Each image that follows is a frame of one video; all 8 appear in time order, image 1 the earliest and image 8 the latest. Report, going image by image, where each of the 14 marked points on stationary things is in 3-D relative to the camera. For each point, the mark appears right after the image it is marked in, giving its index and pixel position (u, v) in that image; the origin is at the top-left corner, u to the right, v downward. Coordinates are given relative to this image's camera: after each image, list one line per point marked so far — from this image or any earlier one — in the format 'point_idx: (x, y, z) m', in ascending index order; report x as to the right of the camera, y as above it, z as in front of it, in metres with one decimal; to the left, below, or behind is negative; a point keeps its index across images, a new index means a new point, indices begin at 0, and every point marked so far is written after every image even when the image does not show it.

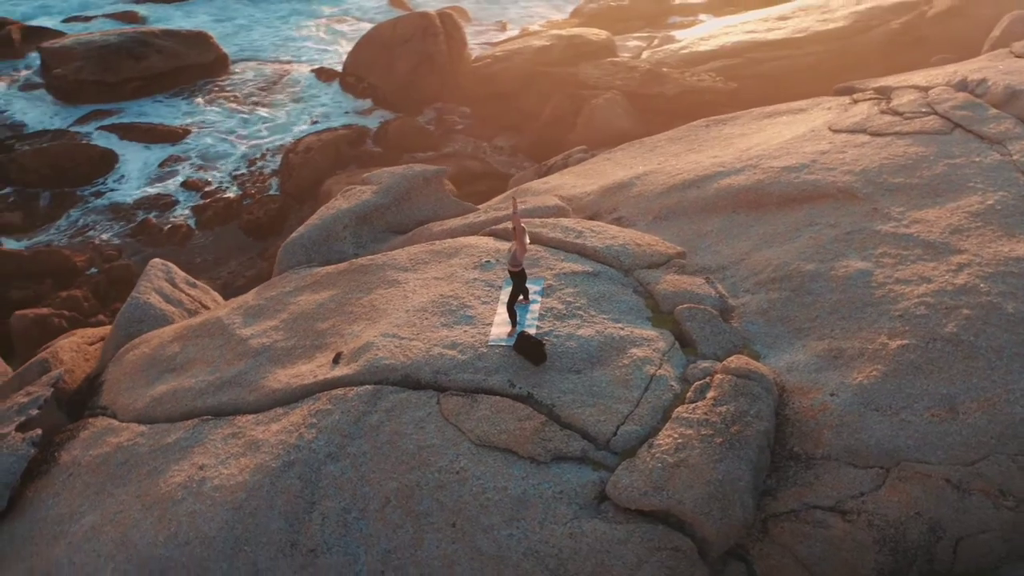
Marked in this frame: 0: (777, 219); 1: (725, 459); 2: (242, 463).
0: (+1.8, +0.5, +7.5) m
1: (+1.0, -0.8, +5.4) m
2: (-1.4, -0.9, +5.8) m
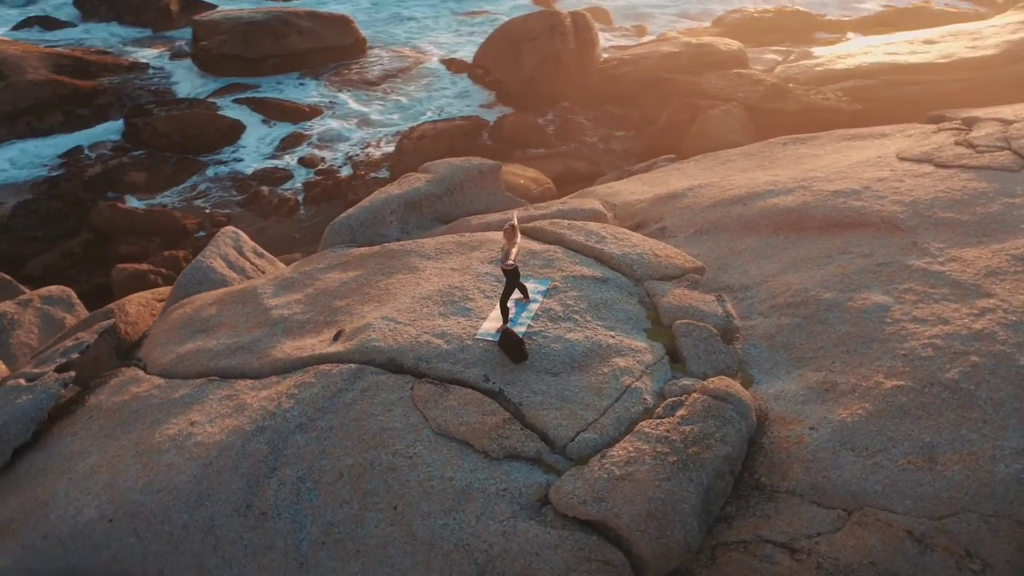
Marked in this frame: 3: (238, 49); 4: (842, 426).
0: (+2.0, +0.3, +7.2) m
1: (+0.8, -0.9, +5.2) m
2: (-1.6, -0.8, +6.1) m
3: (-4.0, +3.5, +16.2) m
4: (+1.7, -0.7, +5.6) m
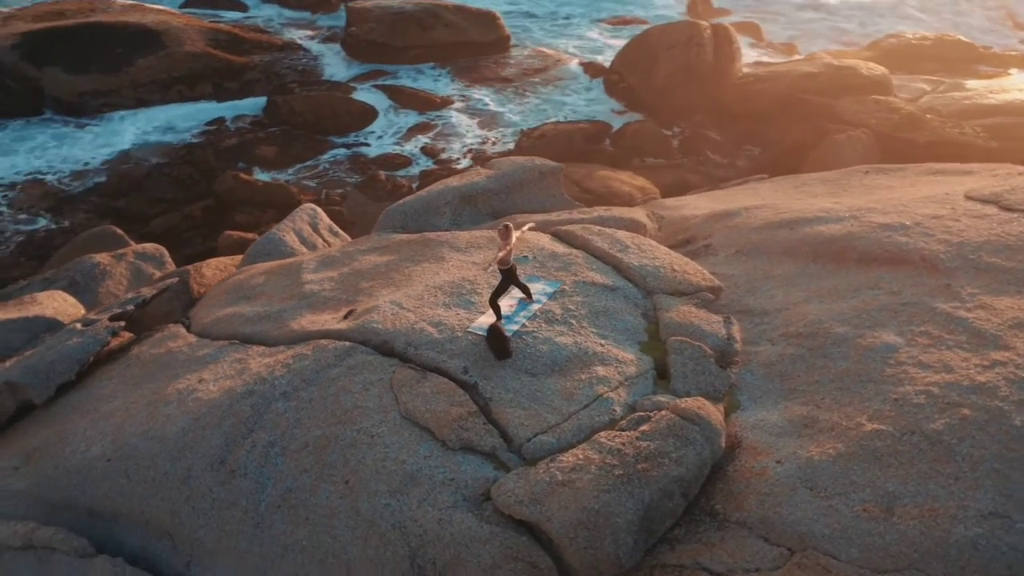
0: (+2.1, +0.1, +6.9) m
1: (+0.5, -1.0, +5.2) m
2: (-1.7, -0.6, +6.4) m
3: (-1.9, +3.8, +16.8) m
4: (+1.5, -0.9, +5.4) m
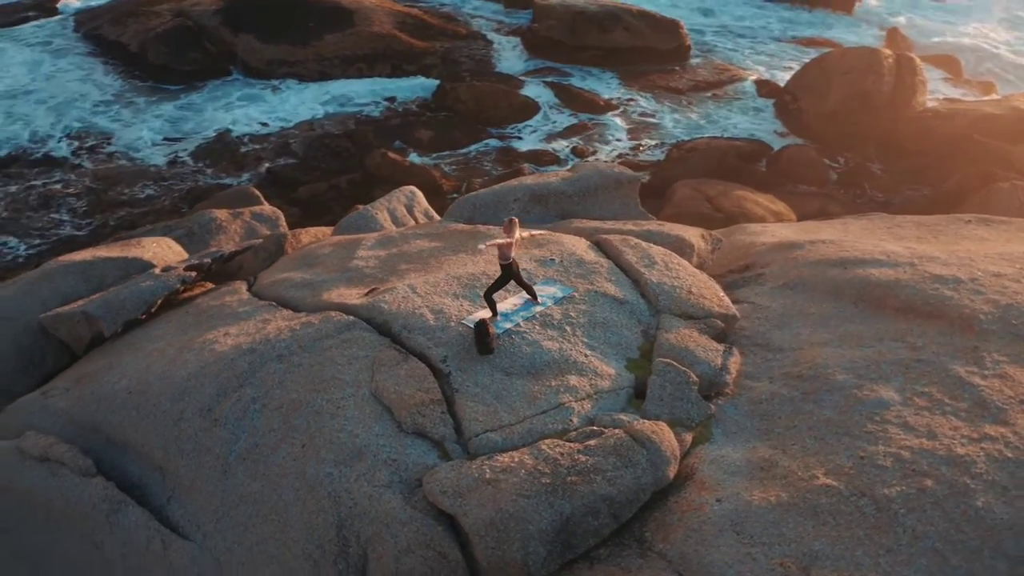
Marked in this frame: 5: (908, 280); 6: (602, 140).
0: (+2.2, -0.2, +6.5) m
1: (+0.1, -1.0, +5.2) m
2: (-1.7, -0.3, +6.8) m
3: (+0.8, +3.9, +17.0) m
4: (+1.1, -1.0, +5.1) m
5: (+2.4, 0.0, +6.8) m
6: (+1.2, +2.0, +14.9) m
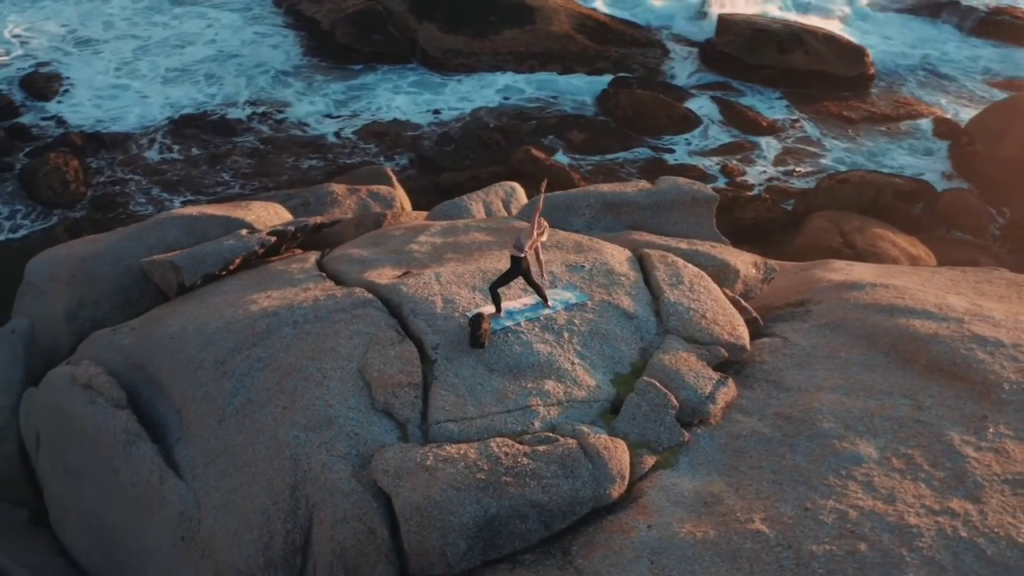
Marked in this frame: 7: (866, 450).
0: (+2.1, -0.5, +6.1) m
1: (-0.3, -1.0, +5.2) m
2: (-1.6, -0.1, +7.2) m
3: (+3.5, +3.6, +16.6) m
4: (+0.7, -1.1, +5.0) m
5: (+2.5, -0.3, +6.3) m
6: (+3.2, +1.7, +14.5) m
7: (+1.7, -0.8, +5.4) m
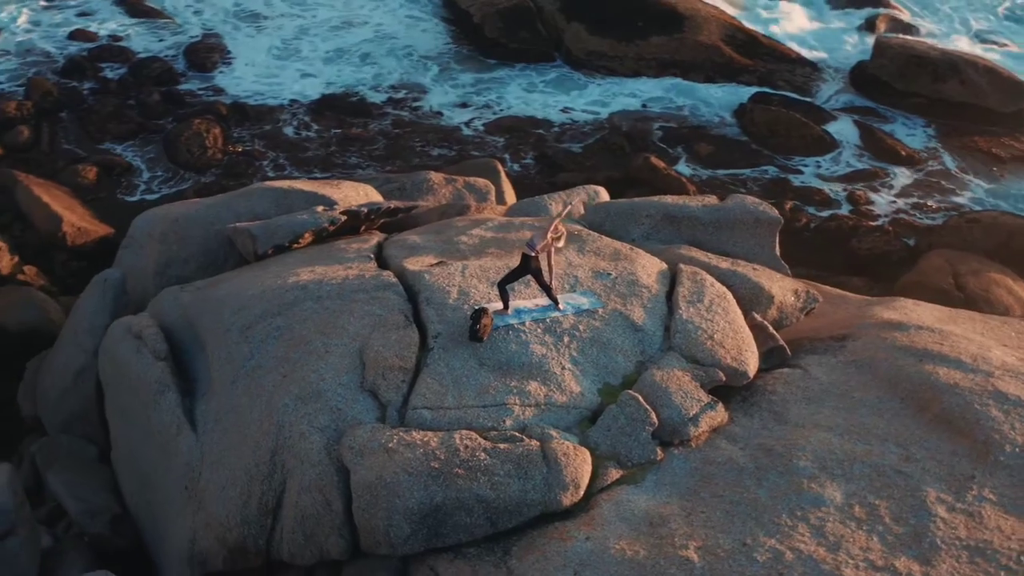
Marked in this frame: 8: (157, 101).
0: (+2.0, -0.7, +5.8) m
1: (-0.5, -0.9, +5.3) m
2: (-1.4, +0.1, +7.4) m
3: (+5.5, +3.1, +15.9) m
4: (+0.4, -1.2, +4.9) m
5: (+2.4, -0.5, +5.9) m
6: (+4.7, +1.2, +13.9) m
7: (+1.5, -1.0, +5.1) m
8: (-5.0, +2.6, +15.4) m
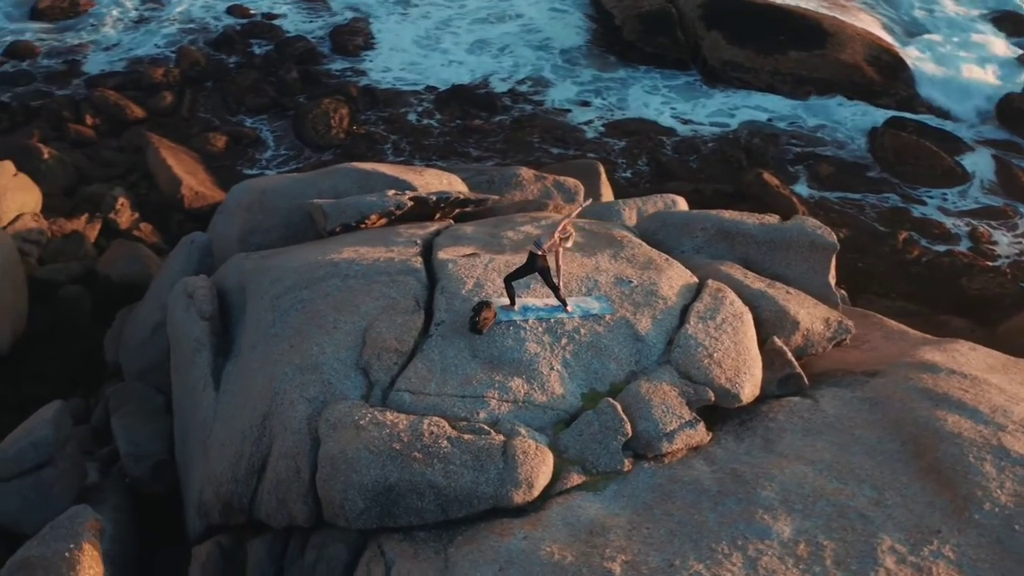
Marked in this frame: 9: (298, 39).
0: (+1.9, -0.9, +5.5) m
1: (-0.7, -0.8, +5.4) m
2: (-1.1, +0.2, +7.7) m
3: (+7.2, +2.4, +14.9) m
4: (+0.1, -1.2, +4.9) m
5: (+2.3, -0.8, +5.6) m
6: (+6.0, +0.7, +13.1) m
7: (+1.2, -1.1, +4.9) m
8: (-3.2, +3.1, +16.1) m
9: (-3.4, +3.9, +17.3) m
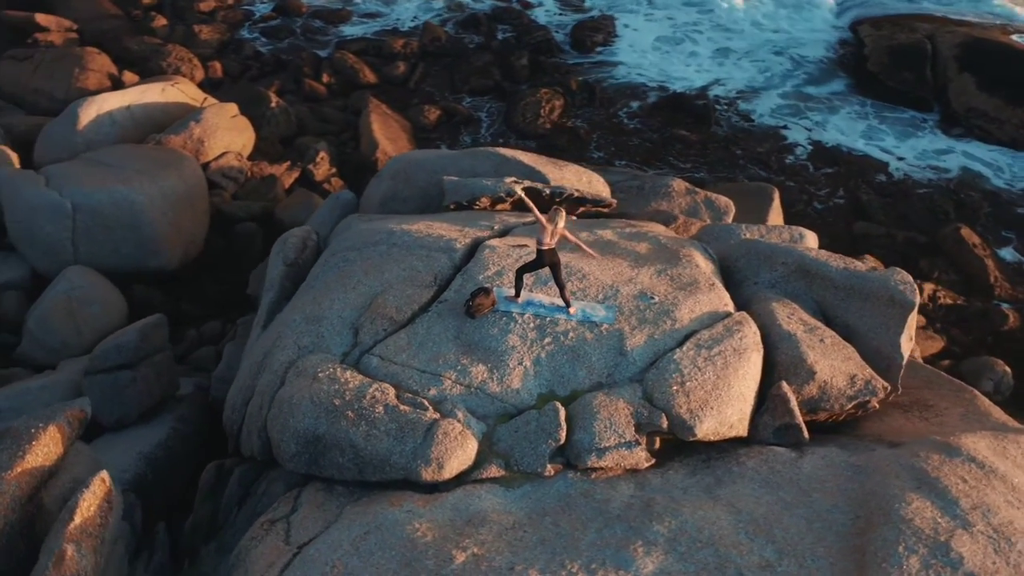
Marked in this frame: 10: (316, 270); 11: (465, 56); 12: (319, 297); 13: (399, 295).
0: (+1.4, -1.2, +5.1) m
1: (-1.1, -0.6, +5.7) m
2: (-0.7, +0.4, +8.0) m
3: (+9.6, +0.9, +12.7) m
4: (-0.5, -1.1, +5.0) m
5: (+1.9, -1.1, +5.1) m
6: (+7.6, -0.5, +11.3) m
7: (+0.6, -1.2, +4.8) m
8: (+0.2, +3.4, +16.6) m
9: (+0.5, +4.2, +17.8) m
10: (-1.4, +0.1, +7.6) m
11: (-0.8, +3.6, +17.0) m
12: (-1.2, -0.1, +6.9) m
13: (-0.7, 0.0, +6.7) m
